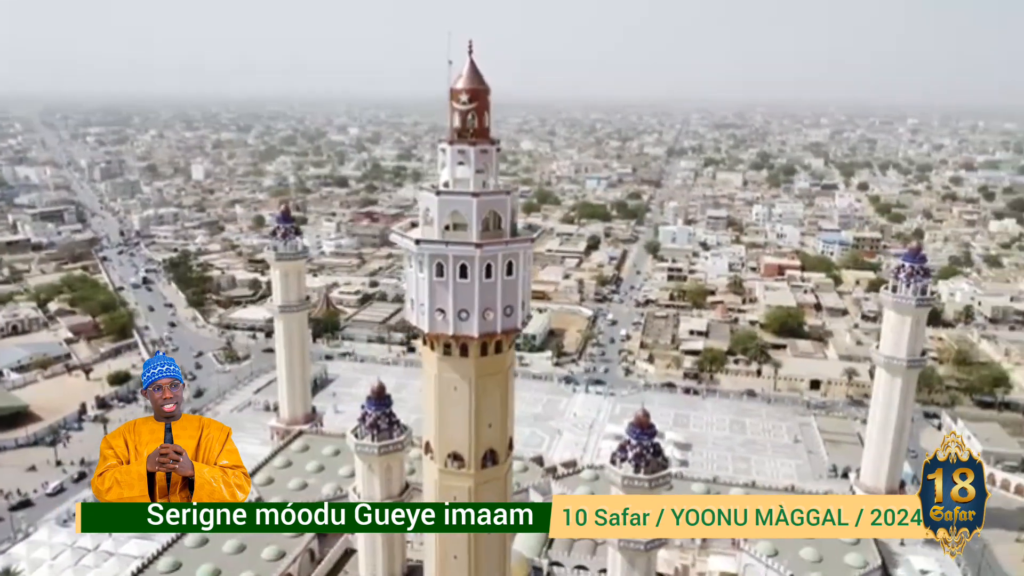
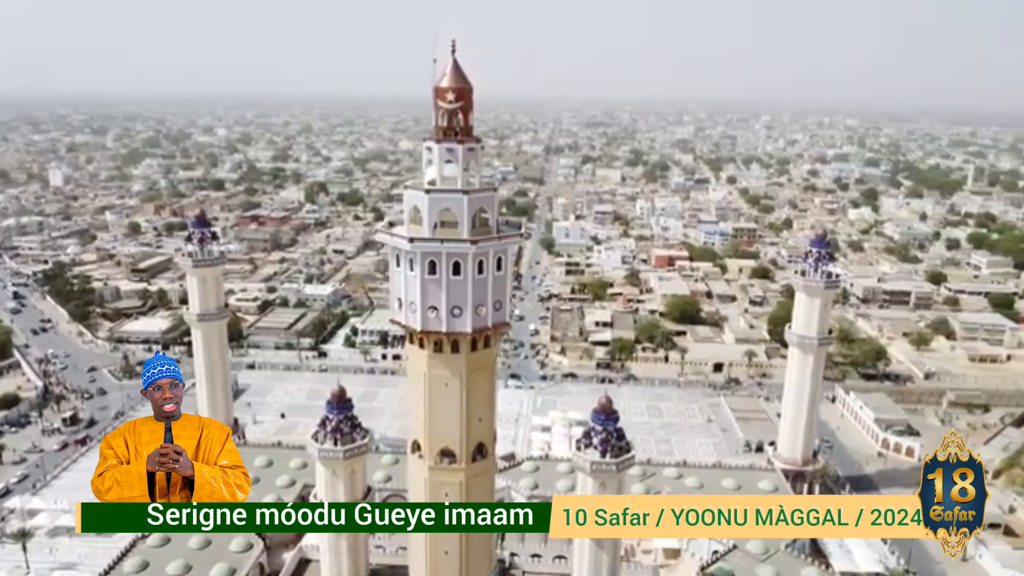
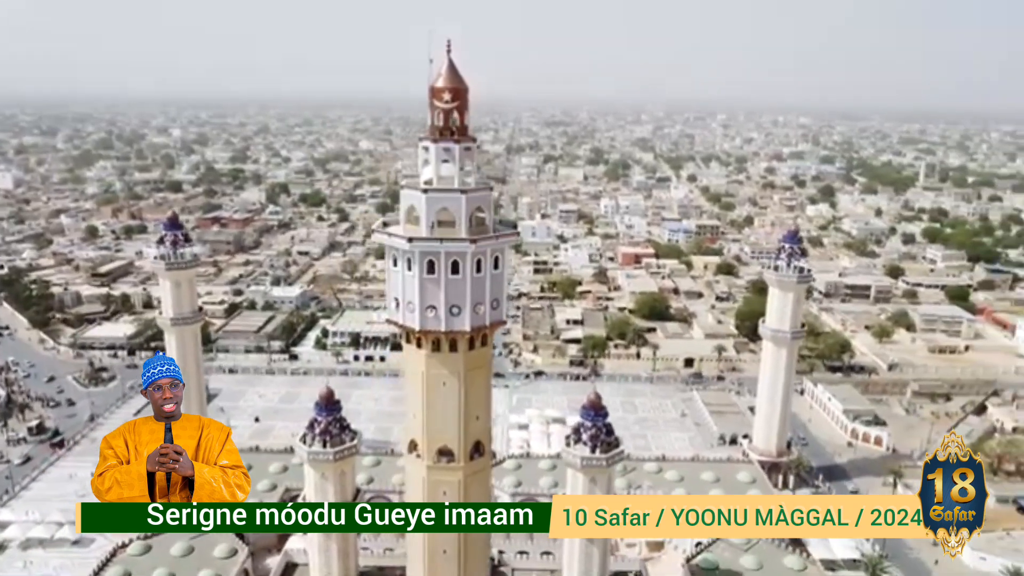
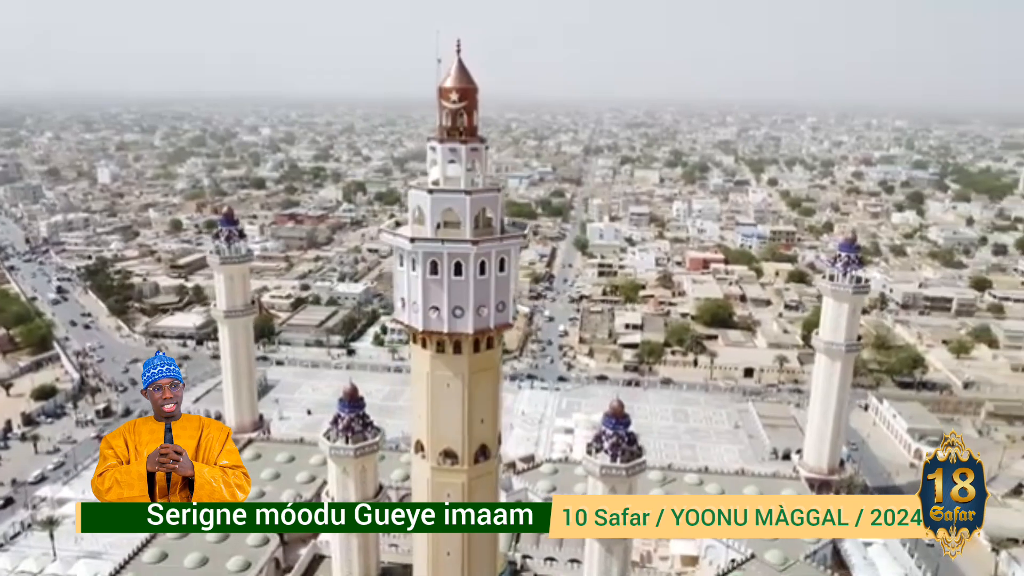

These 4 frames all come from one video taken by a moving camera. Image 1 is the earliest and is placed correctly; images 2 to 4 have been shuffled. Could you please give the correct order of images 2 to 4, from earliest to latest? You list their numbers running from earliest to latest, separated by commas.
4, 2, 3
